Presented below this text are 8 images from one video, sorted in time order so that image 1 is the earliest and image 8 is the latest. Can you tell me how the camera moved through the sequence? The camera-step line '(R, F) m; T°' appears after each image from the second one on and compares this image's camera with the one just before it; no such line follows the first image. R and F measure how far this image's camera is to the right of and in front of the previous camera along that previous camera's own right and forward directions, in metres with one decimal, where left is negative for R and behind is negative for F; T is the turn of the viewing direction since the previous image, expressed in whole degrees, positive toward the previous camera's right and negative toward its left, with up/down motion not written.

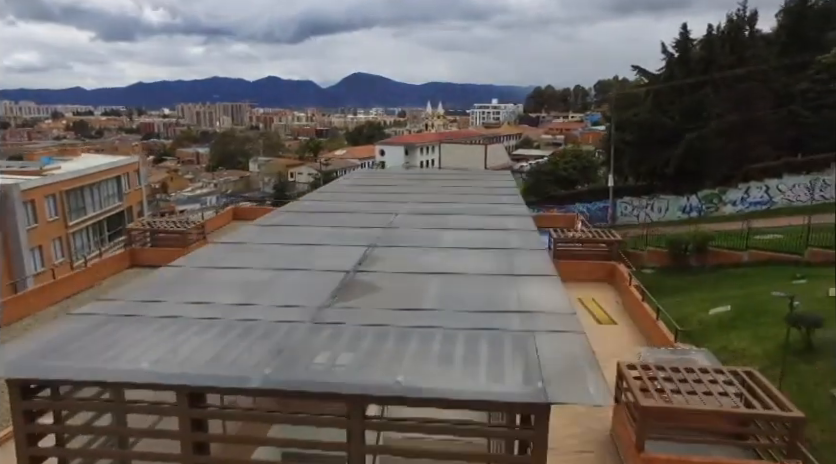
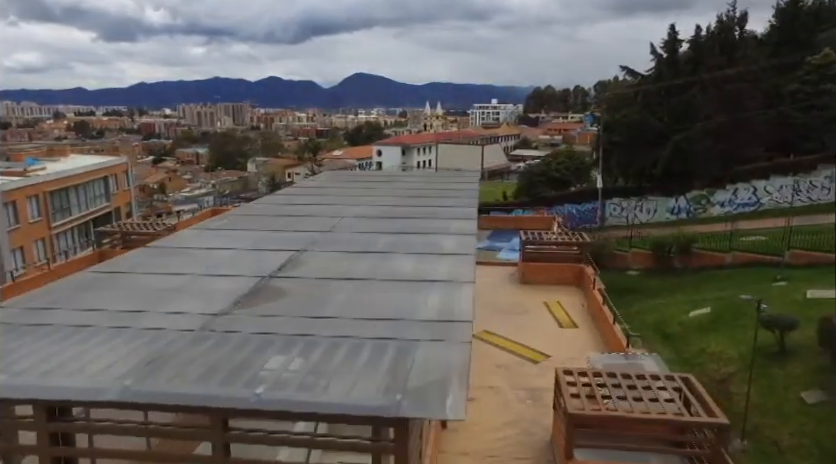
(+0.8, +0.1) m; 0°
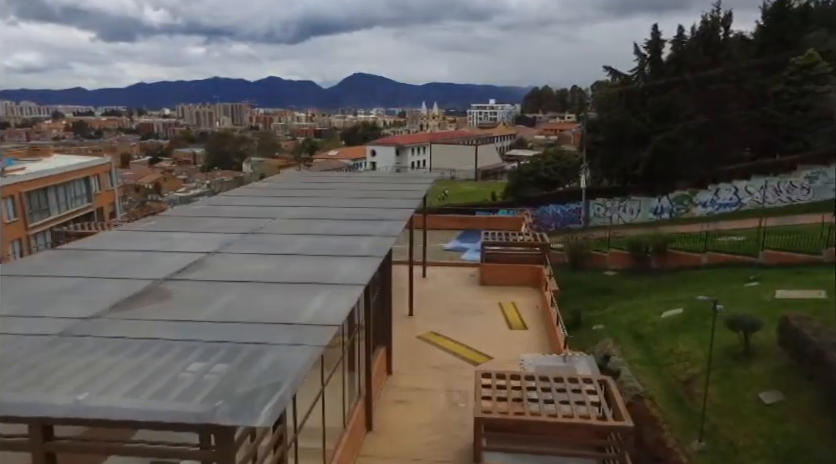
(+1.0, 0.0) m; 0°
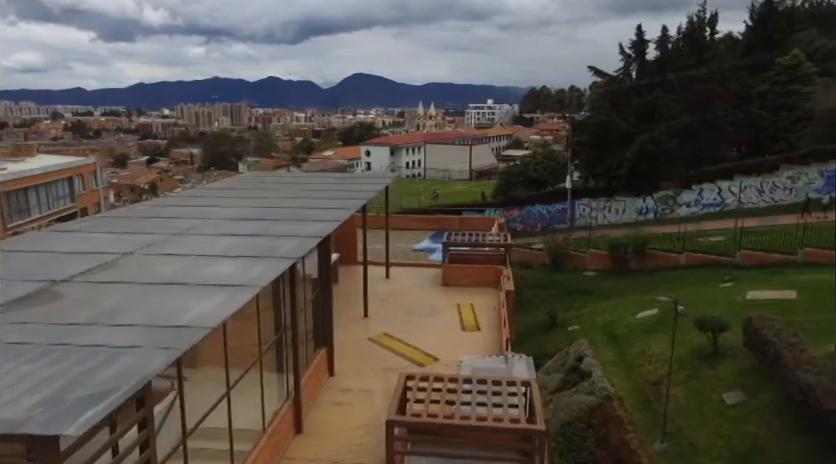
(+0.9, +0.1) m; 0°
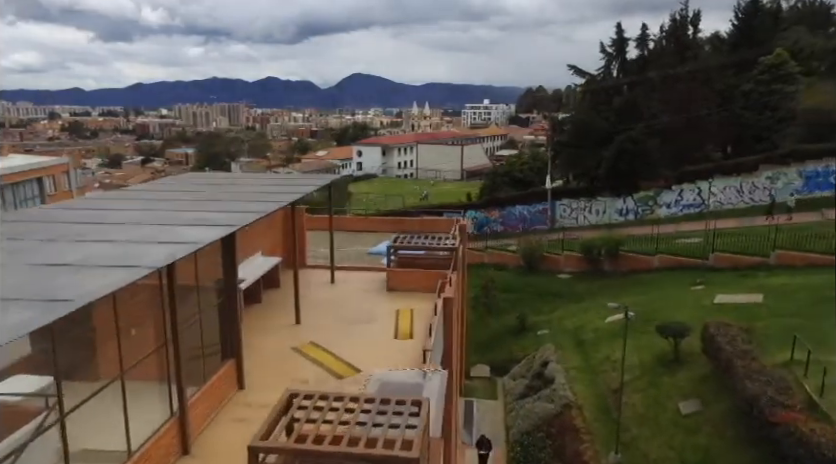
(+1.2, +0.5) m; 0°
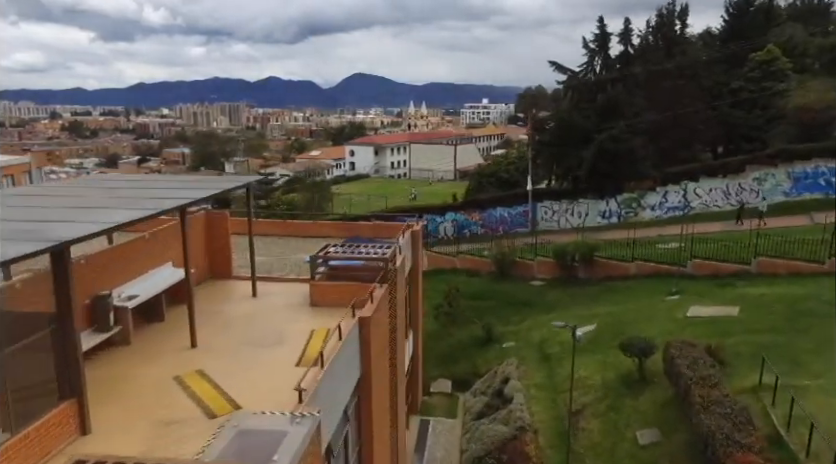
(+1.5, +1.4) m; 0°
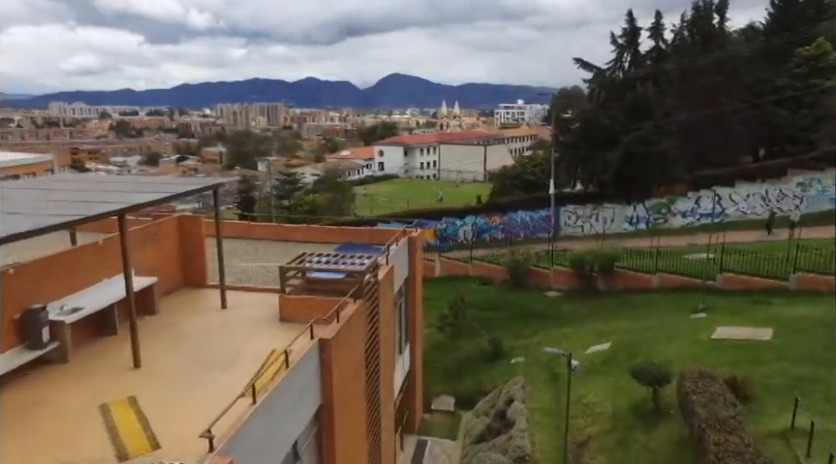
(+1.0, +1.3) m; -3°
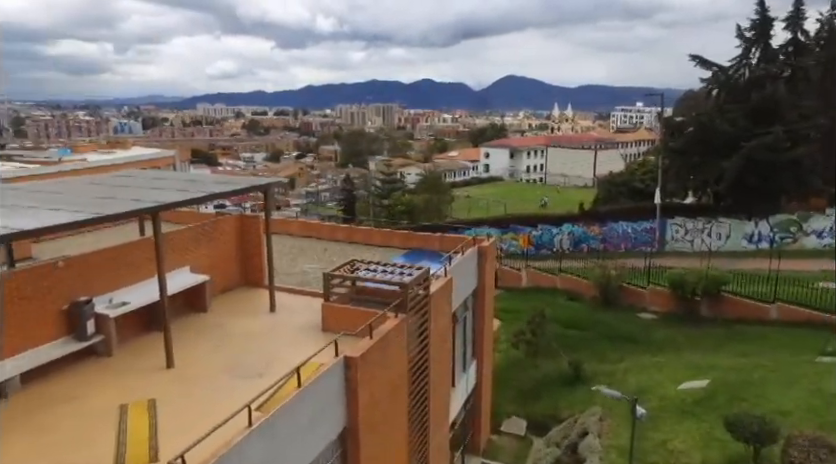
(+0.9, +1.0) m; -10°
